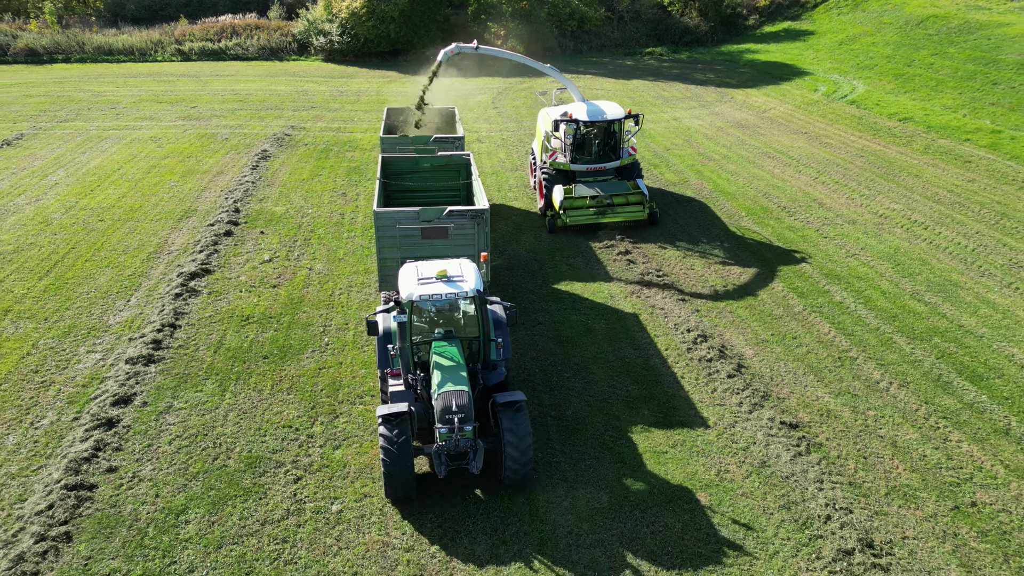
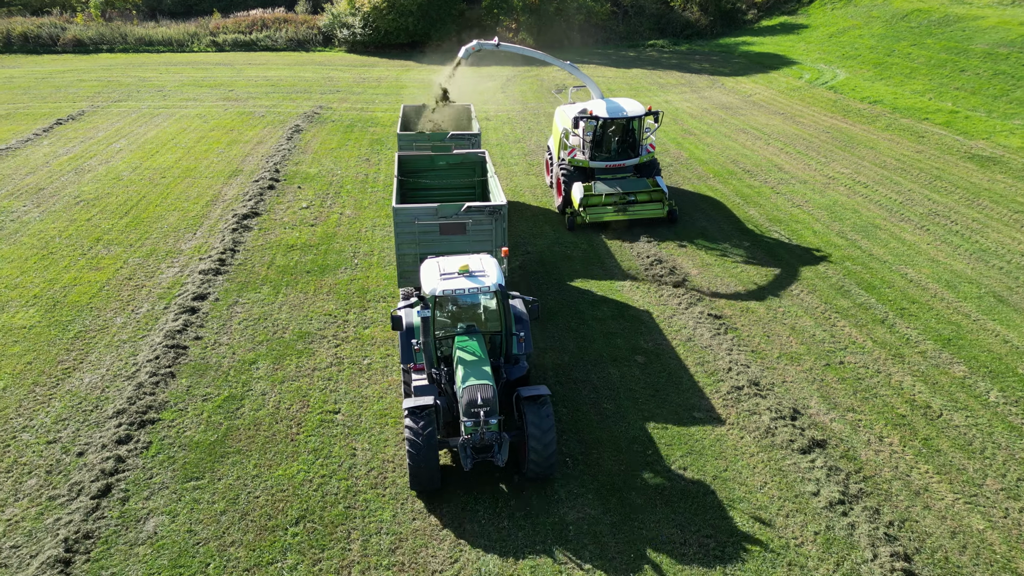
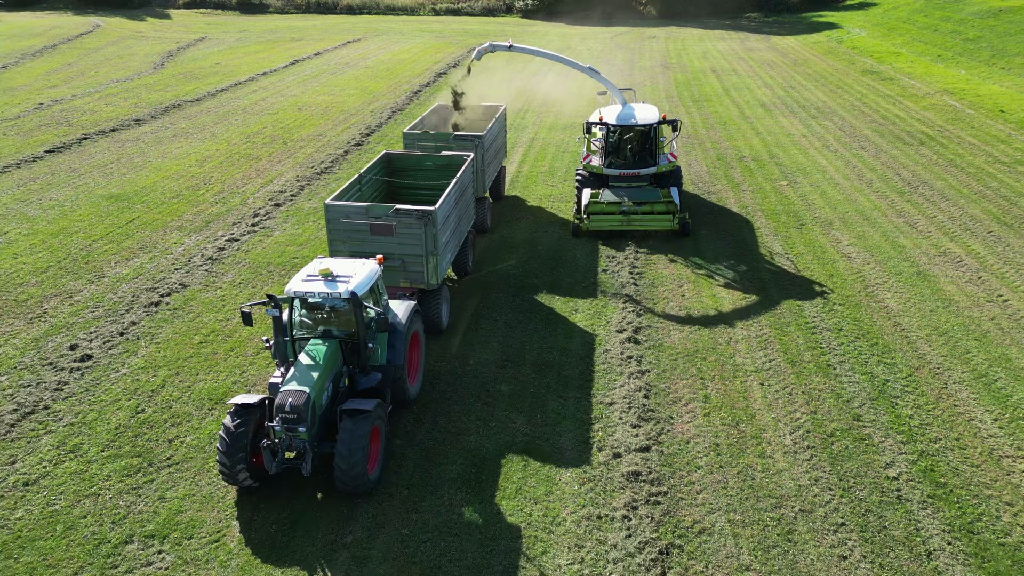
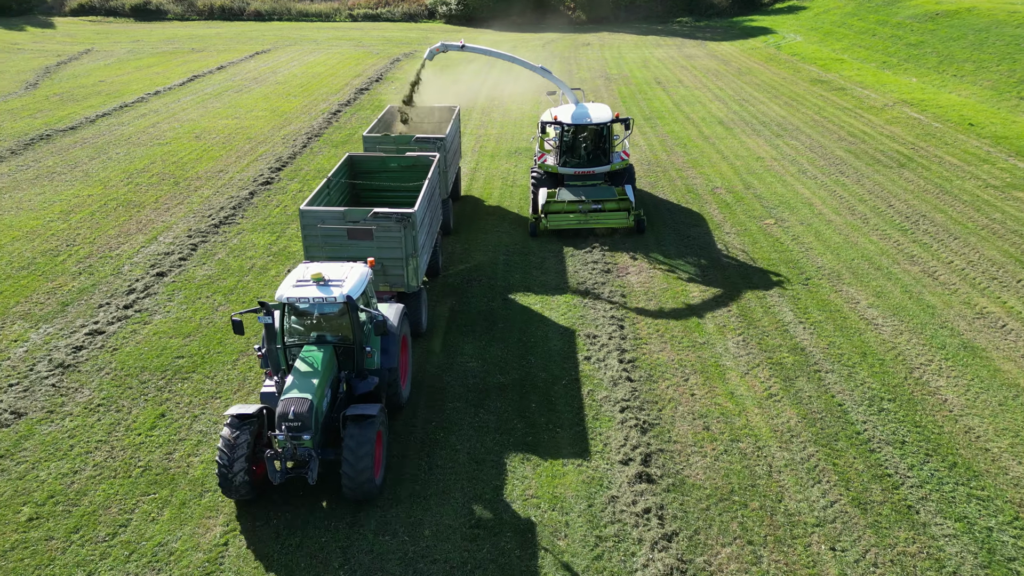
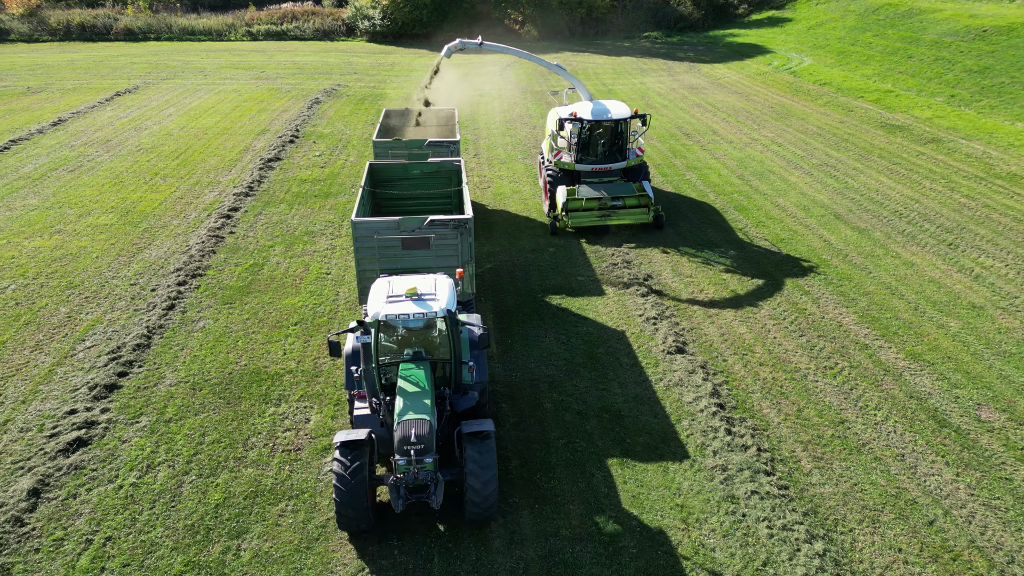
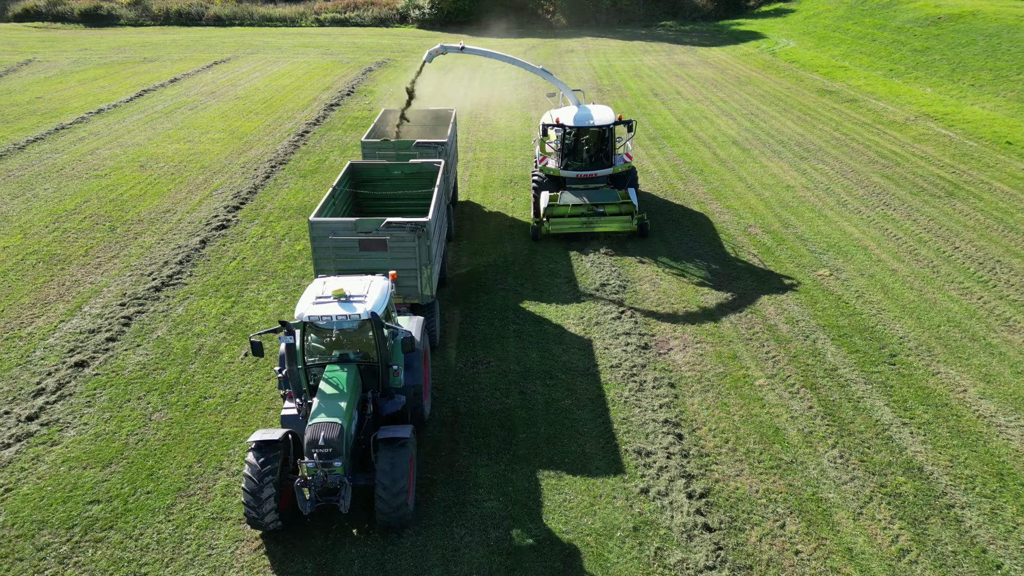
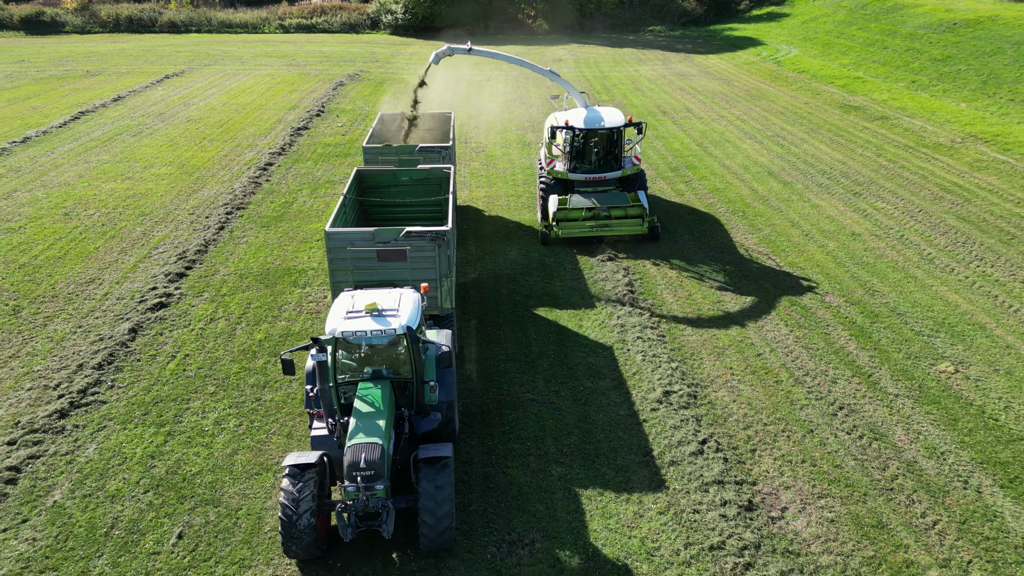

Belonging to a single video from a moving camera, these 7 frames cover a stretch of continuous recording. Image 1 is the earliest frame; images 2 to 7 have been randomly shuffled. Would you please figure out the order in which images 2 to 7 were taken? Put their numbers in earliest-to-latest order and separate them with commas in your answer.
2, 5, 7, 6, 4, 3
